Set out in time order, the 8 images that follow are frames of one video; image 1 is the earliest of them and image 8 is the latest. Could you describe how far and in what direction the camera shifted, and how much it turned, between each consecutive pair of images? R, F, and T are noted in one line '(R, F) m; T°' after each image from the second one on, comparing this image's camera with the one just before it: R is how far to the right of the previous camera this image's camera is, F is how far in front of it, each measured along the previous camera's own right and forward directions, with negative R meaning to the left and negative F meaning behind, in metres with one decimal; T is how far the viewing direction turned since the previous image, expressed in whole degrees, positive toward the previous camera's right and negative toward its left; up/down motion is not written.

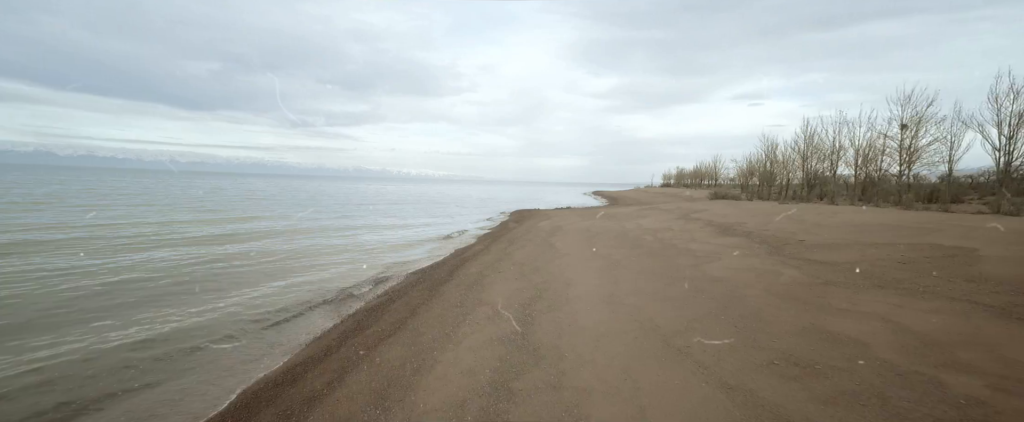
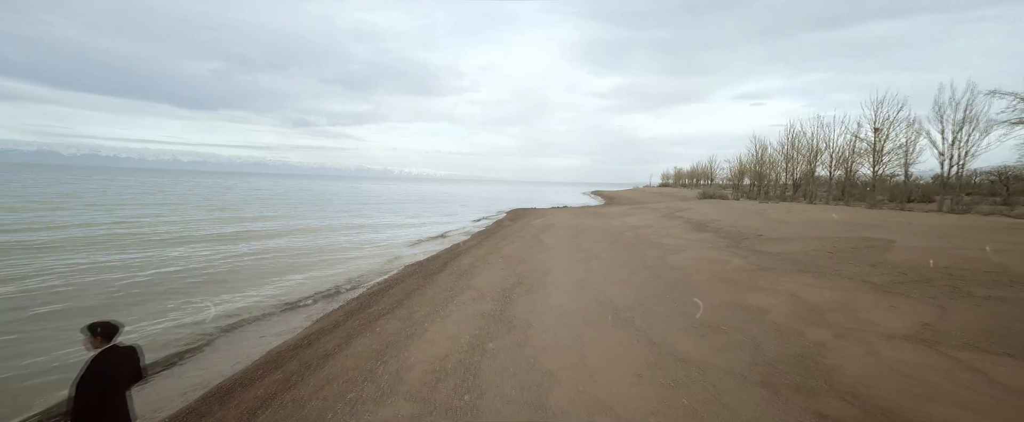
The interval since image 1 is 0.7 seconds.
(+0.5, -1.6) m; 0°
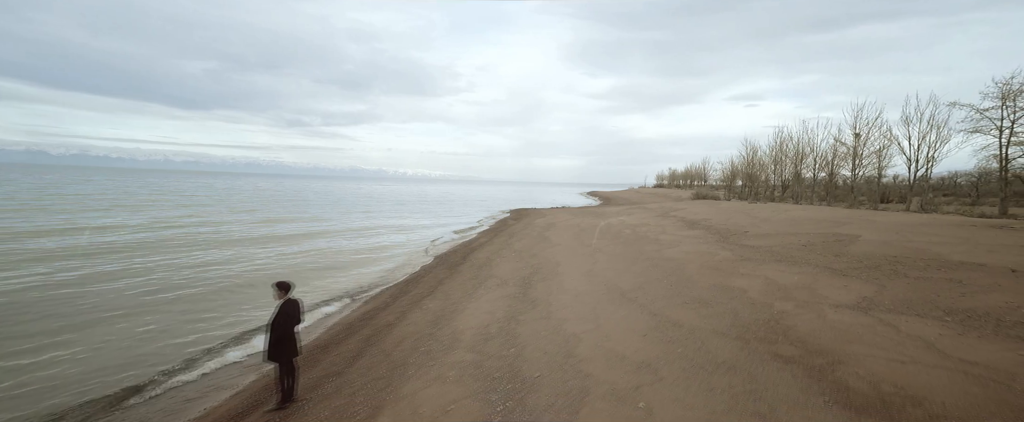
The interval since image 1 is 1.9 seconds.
(-0.7, -1.6) m; +1°
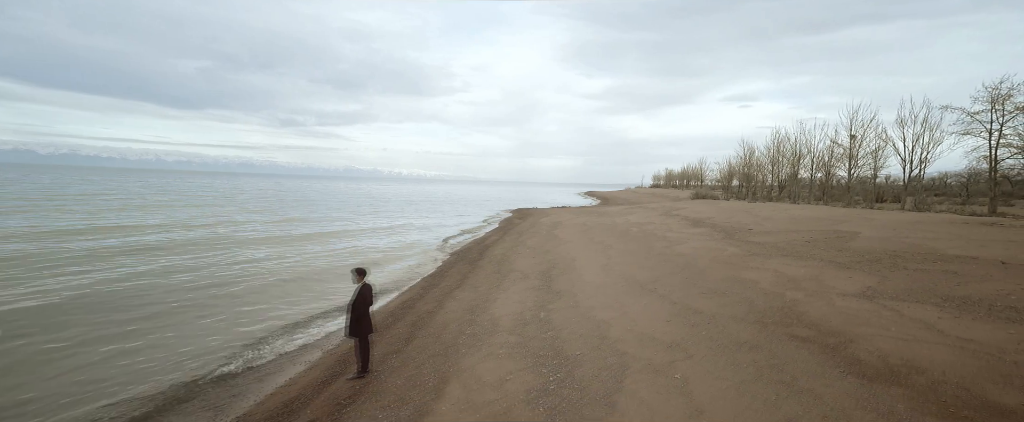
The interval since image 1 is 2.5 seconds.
(-0.8, -0.6) m; +1°
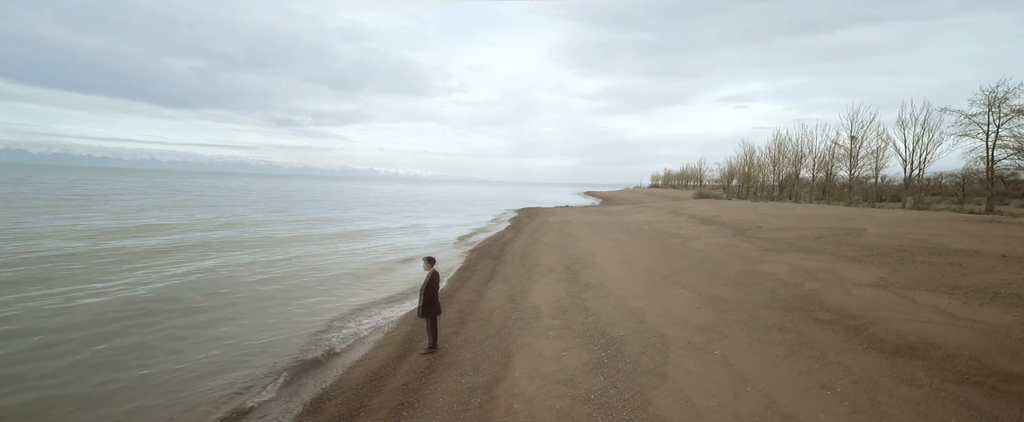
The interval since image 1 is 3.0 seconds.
(-1.0, -0.6) m; 0°
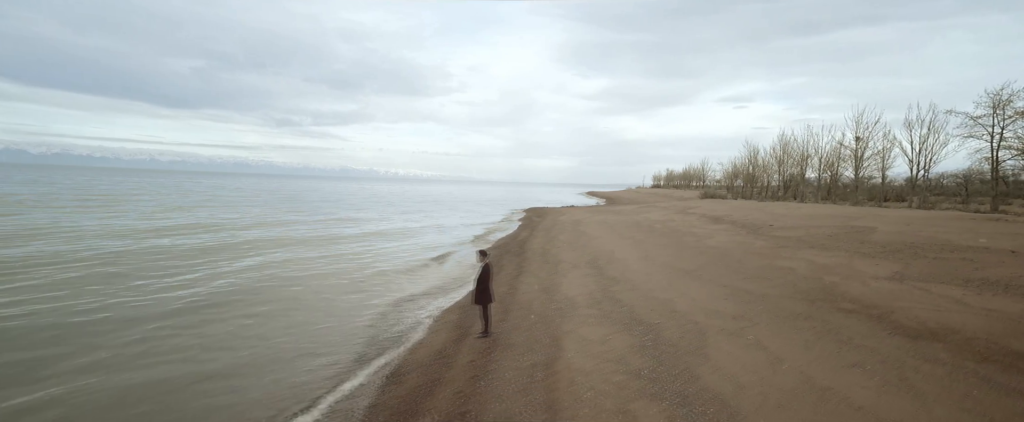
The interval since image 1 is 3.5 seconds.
(-0.9, -0.6) m; 0°
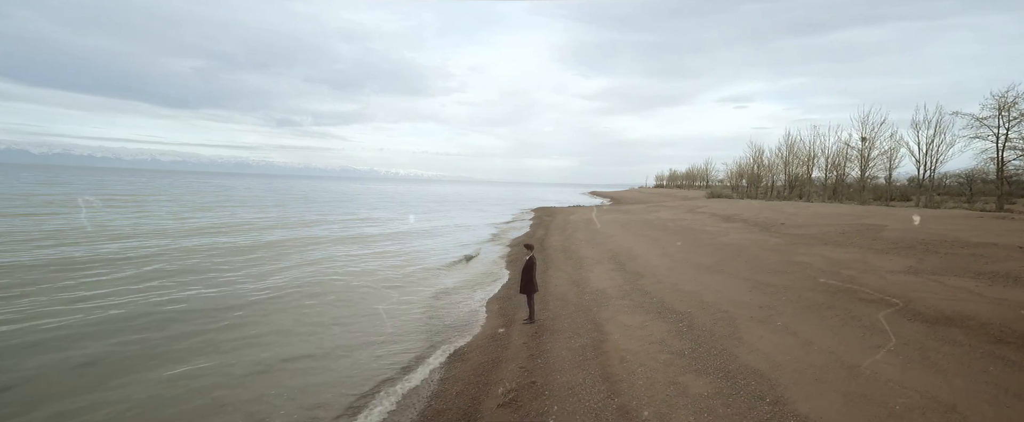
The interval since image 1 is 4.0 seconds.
(-0.9, -0.6) m; 0°
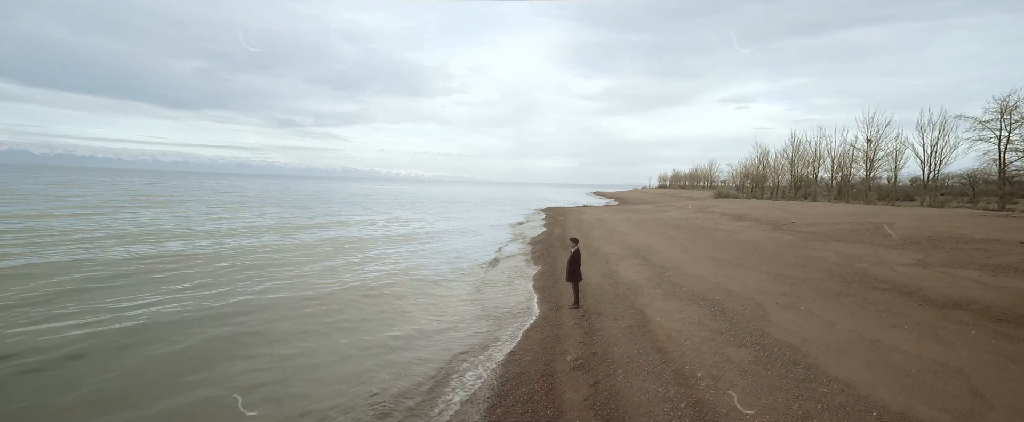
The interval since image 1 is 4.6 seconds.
(-1.1, -0.9) m; 0°
